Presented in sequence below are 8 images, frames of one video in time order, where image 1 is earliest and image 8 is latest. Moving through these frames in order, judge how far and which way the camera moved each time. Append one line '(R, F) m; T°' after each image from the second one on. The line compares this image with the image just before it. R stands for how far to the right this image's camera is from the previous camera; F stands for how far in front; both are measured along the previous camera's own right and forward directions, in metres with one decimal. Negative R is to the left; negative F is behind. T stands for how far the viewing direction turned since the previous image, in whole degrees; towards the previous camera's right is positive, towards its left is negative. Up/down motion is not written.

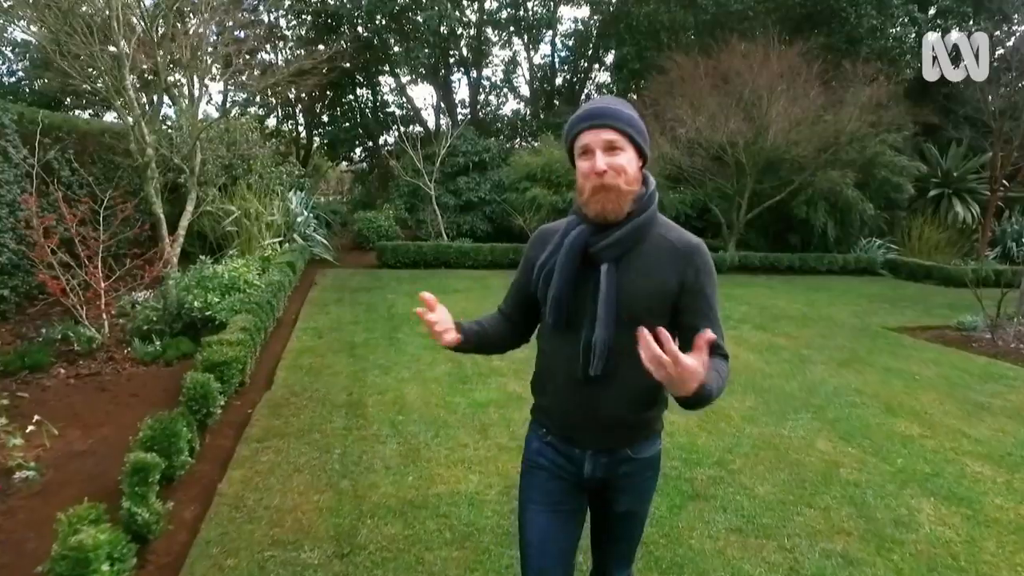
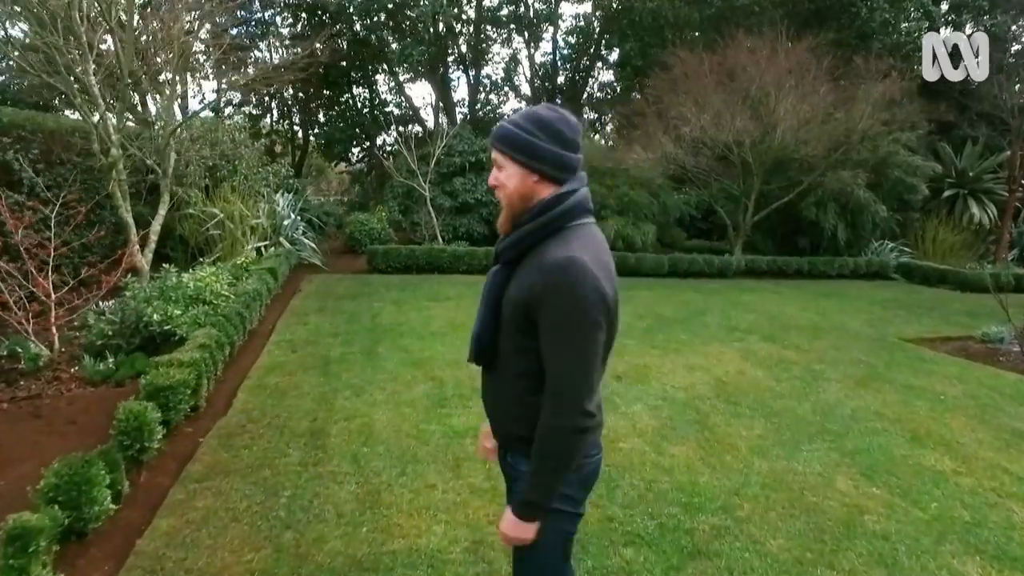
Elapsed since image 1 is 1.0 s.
(+0.2, +0.5) m; 0°
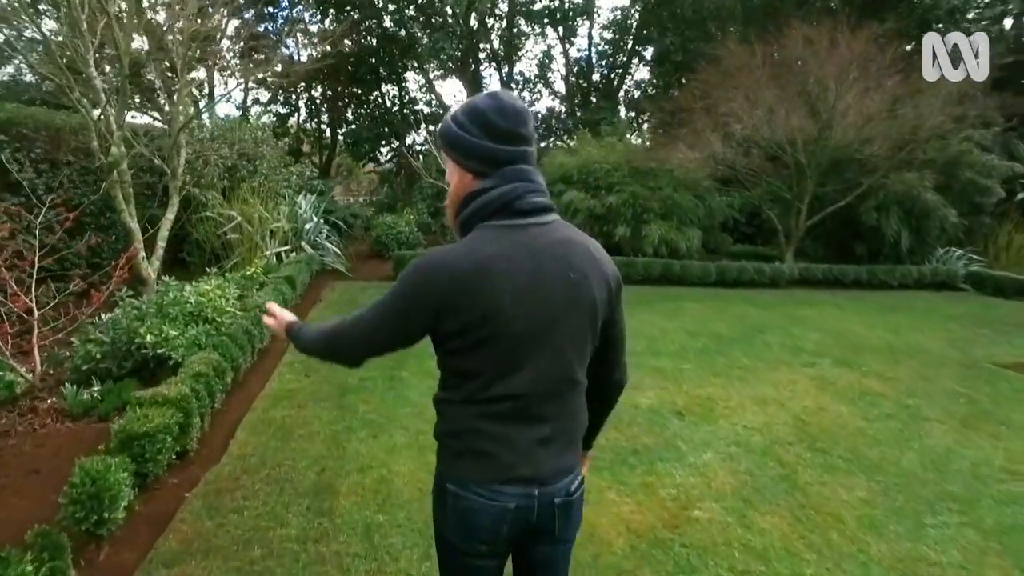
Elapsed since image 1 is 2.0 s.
(-0.1, +0.8) m; -2°
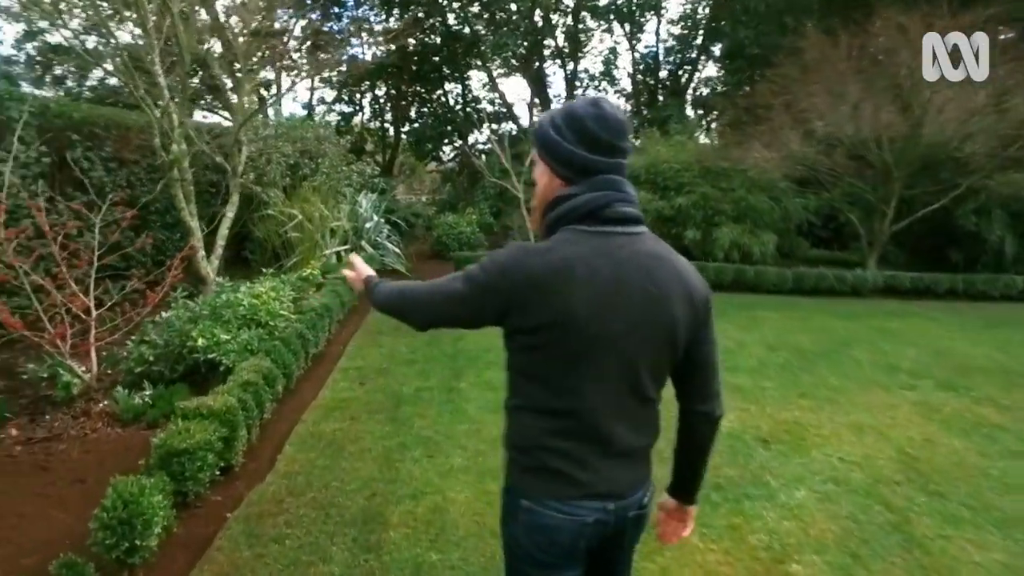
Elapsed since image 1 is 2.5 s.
(-0.1, +0.4) m; -5°
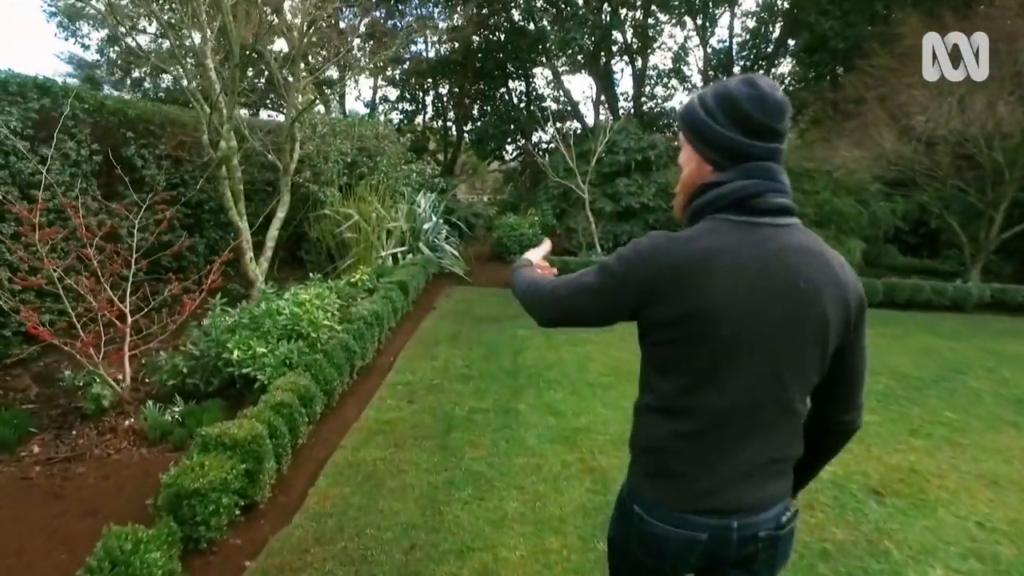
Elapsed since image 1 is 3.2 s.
(0.0, +0.6) m; -5°
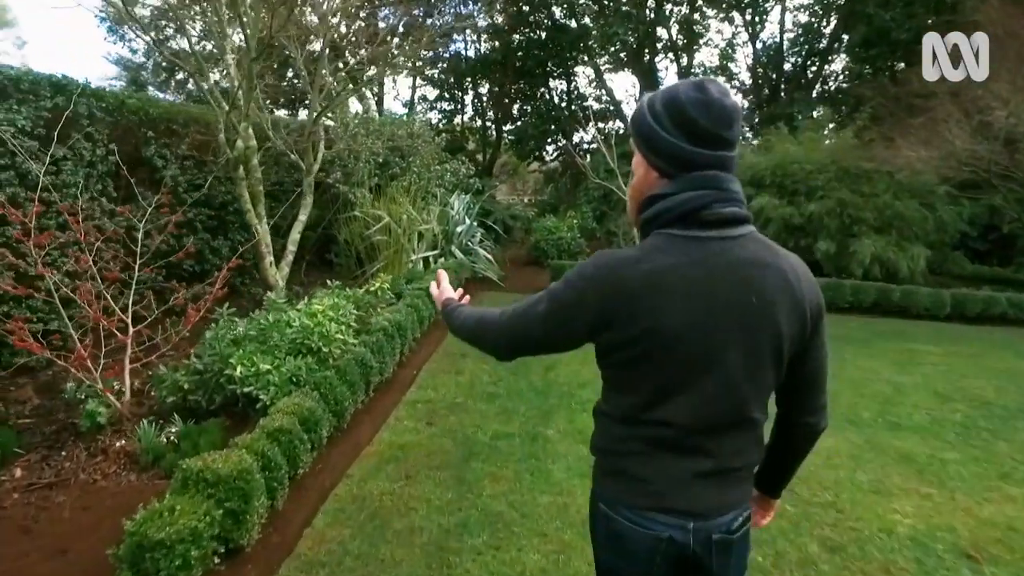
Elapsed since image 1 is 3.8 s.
(+0.1, +0.4) m; -4°
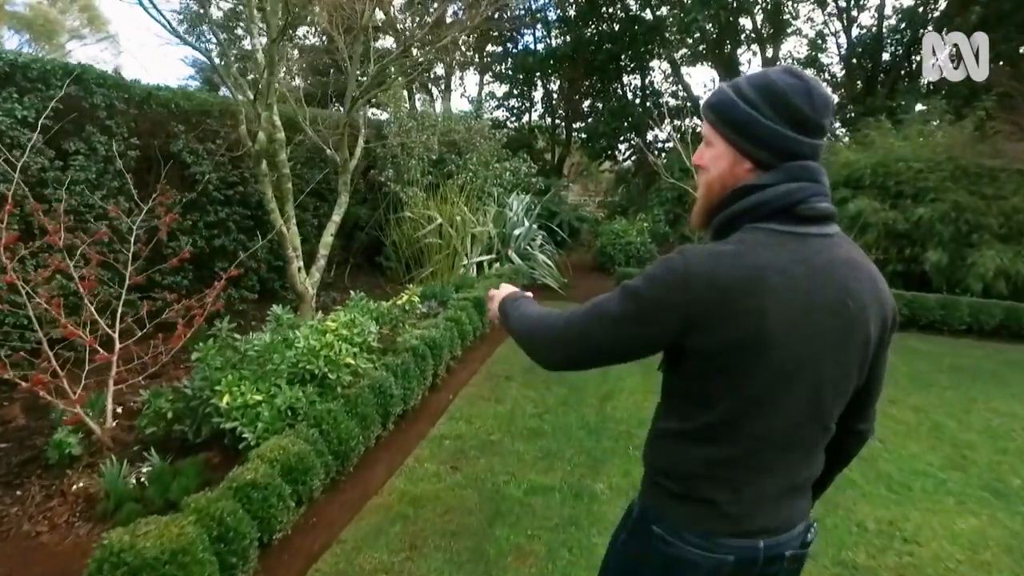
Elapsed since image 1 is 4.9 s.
(+0.2, +0.8) m; -6°
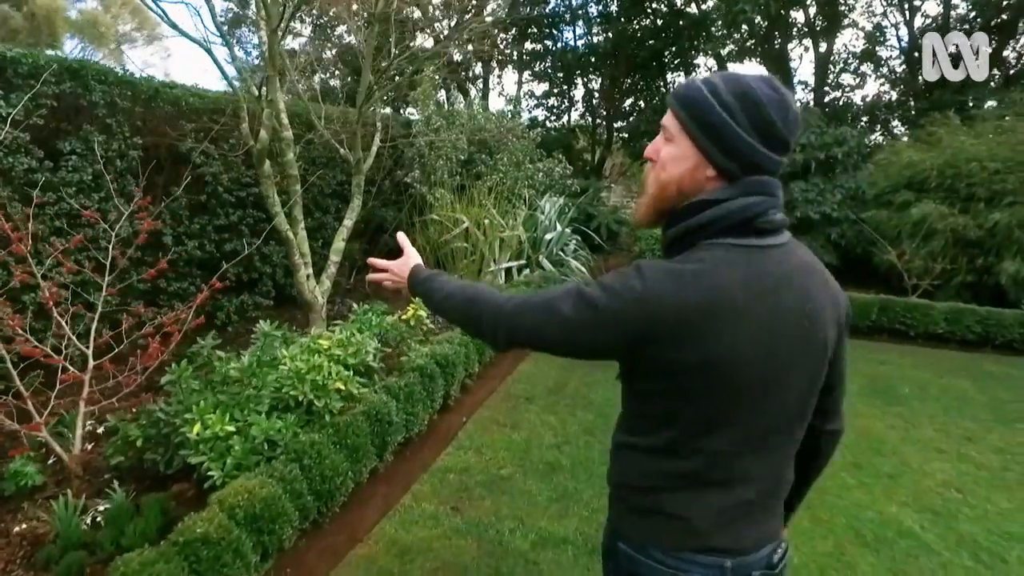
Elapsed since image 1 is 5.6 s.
(+0.2, +0.5) m; -4°
